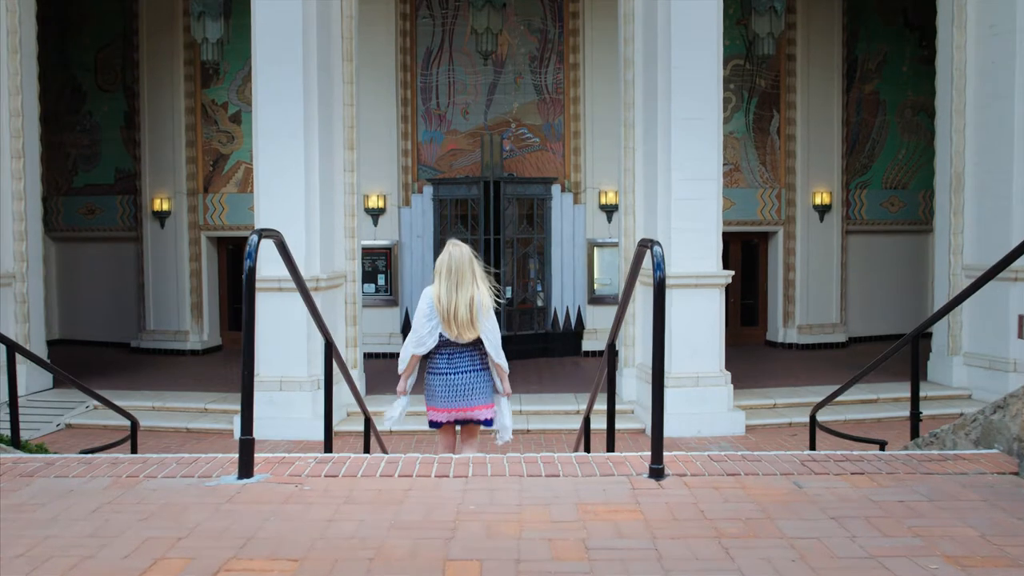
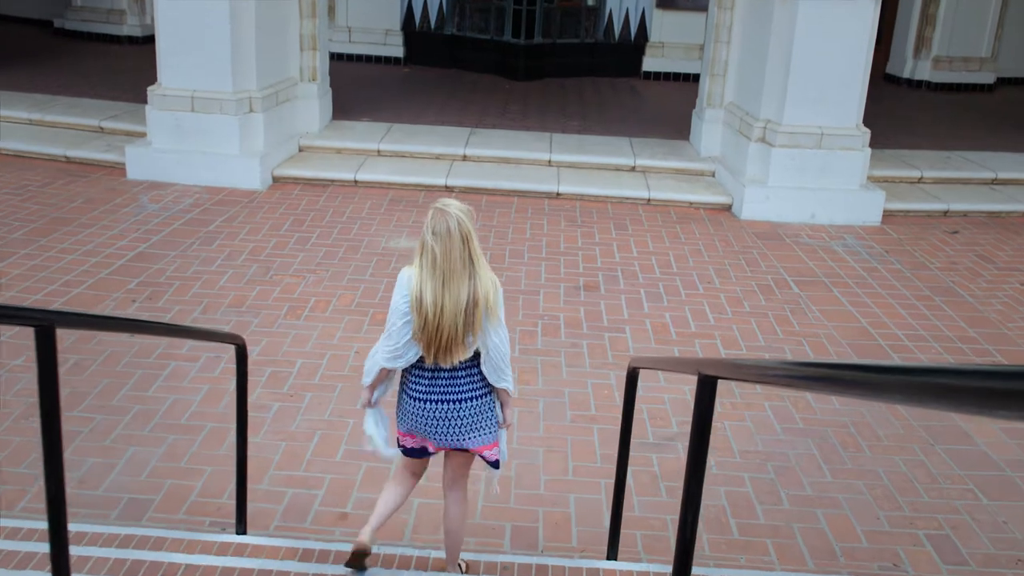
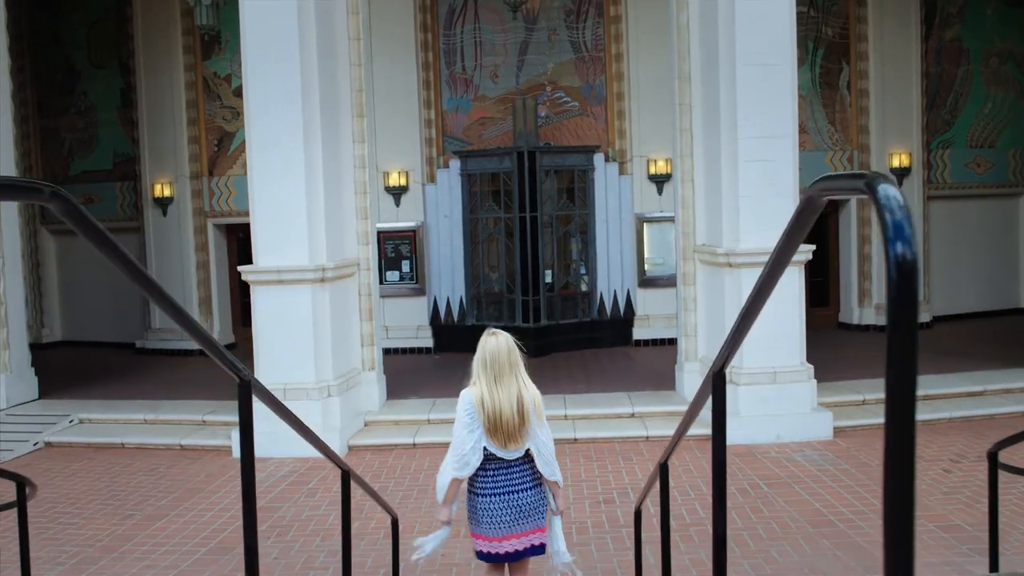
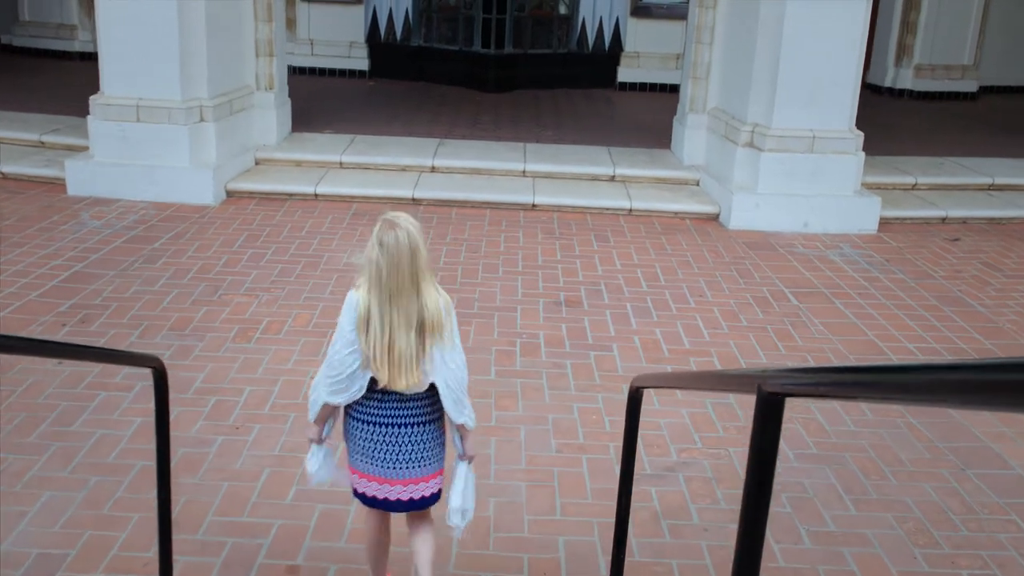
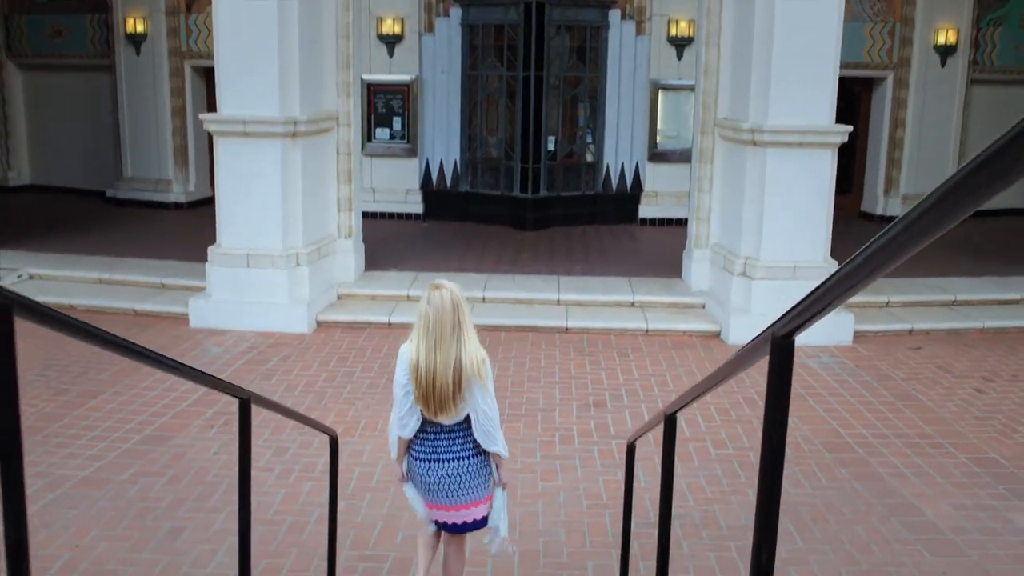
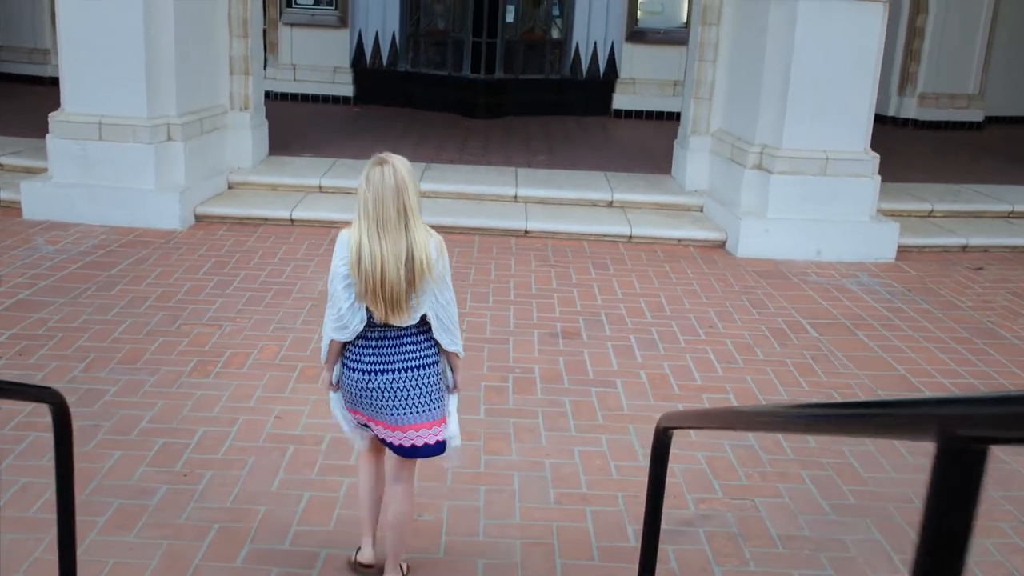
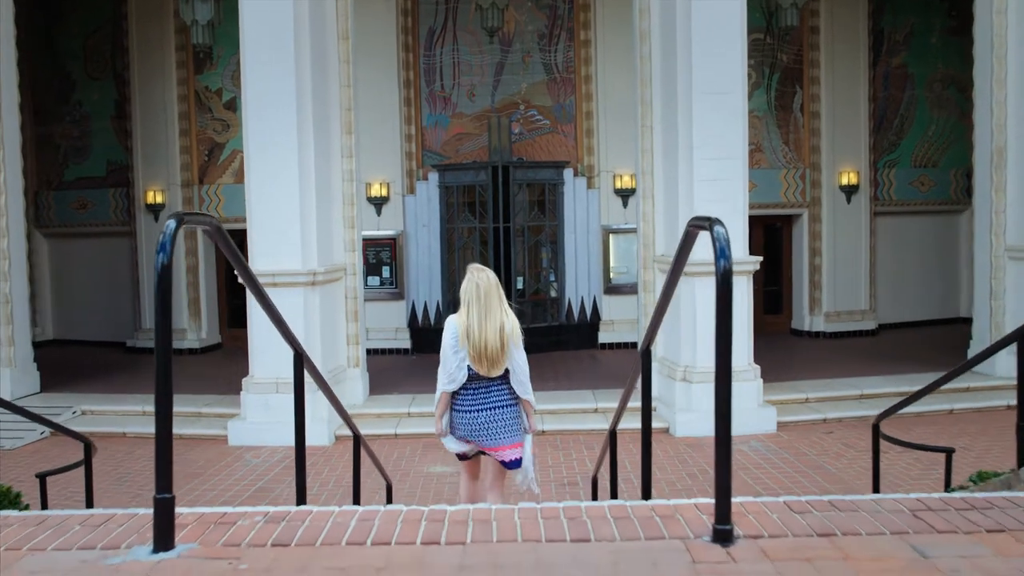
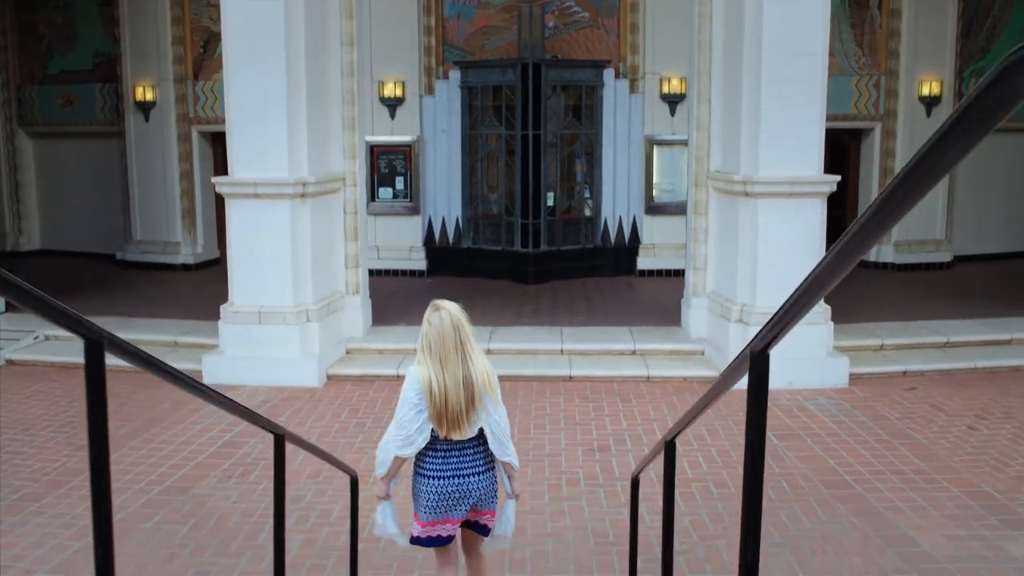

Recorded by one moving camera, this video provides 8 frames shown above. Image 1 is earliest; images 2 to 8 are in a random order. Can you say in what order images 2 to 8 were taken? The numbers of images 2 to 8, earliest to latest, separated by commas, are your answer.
7, 3, 8, 5, 2, 4, 6
